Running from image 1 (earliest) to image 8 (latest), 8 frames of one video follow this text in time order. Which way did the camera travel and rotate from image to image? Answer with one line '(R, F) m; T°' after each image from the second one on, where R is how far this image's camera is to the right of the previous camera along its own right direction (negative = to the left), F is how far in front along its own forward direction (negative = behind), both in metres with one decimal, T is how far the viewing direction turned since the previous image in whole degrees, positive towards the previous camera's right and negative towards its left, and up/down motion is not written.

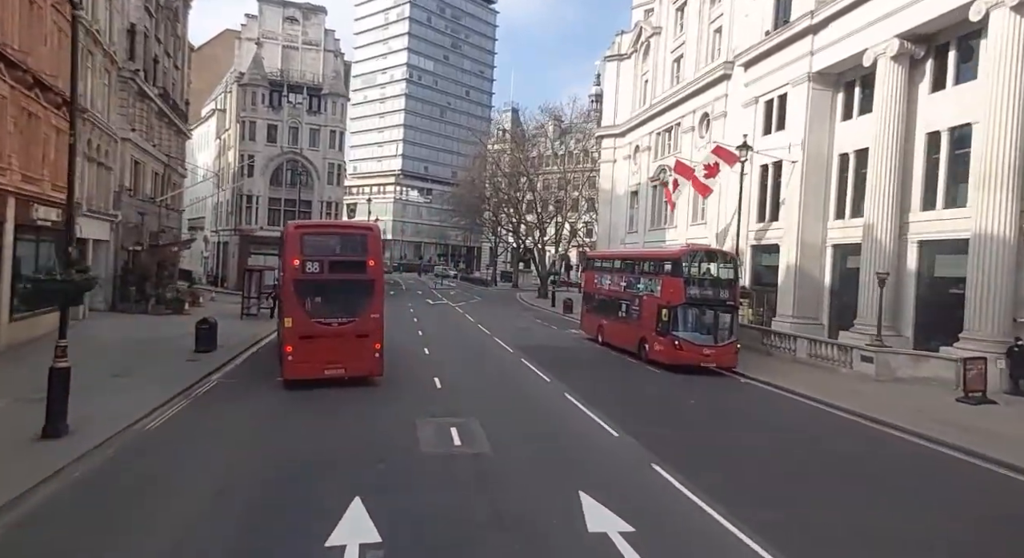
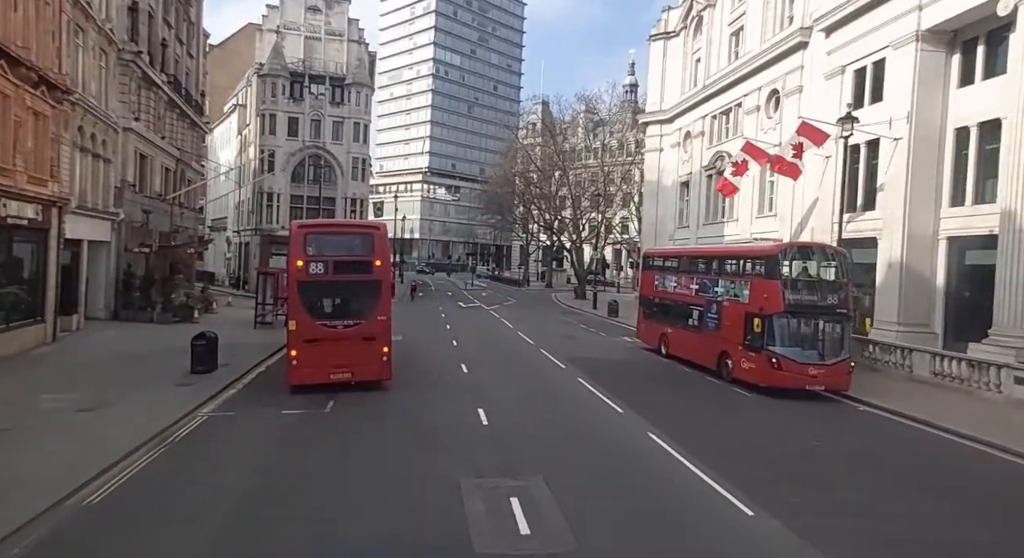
(-1.0, +3.9) m; -3°
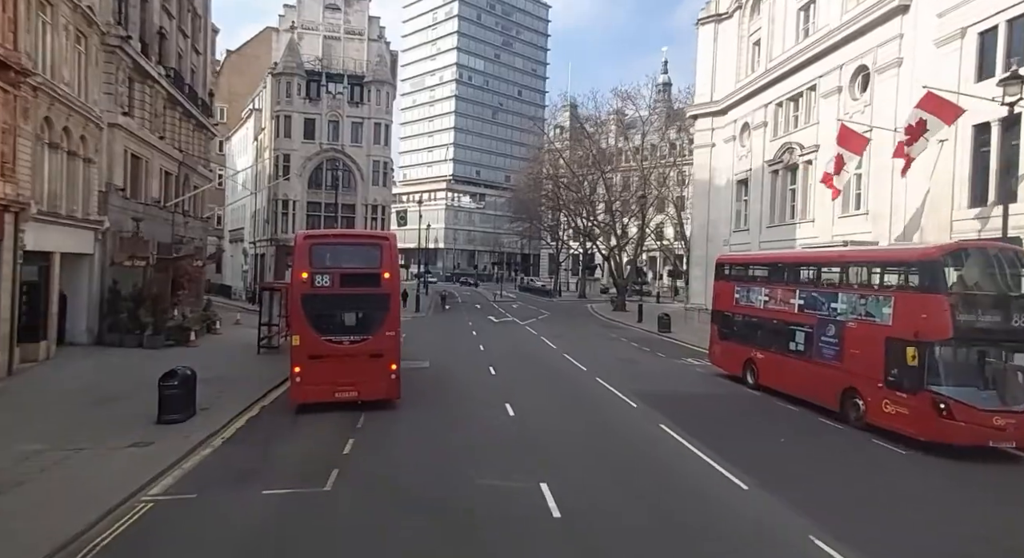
(-1.0, +4.4) m; -2°
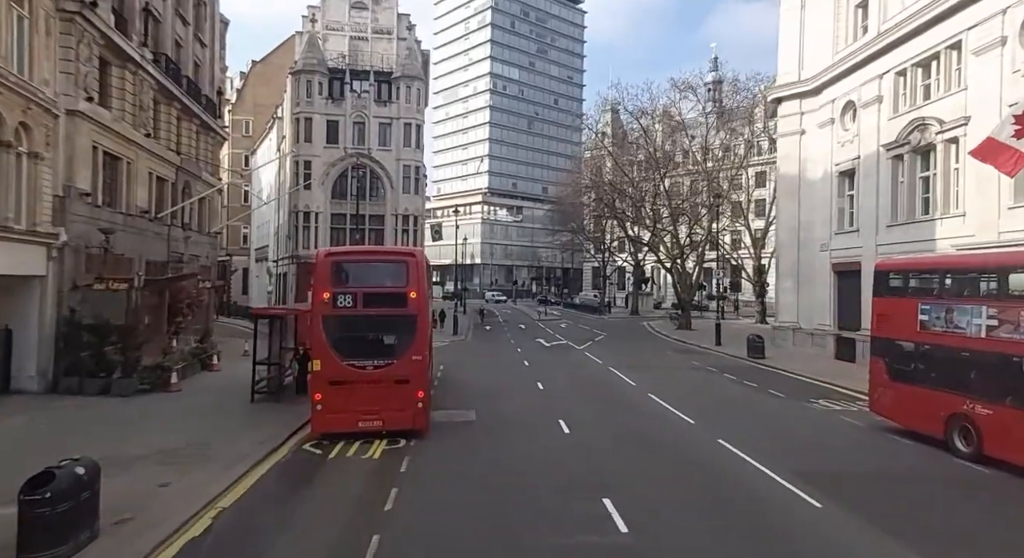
(-1.2, +6.0) m; -4°
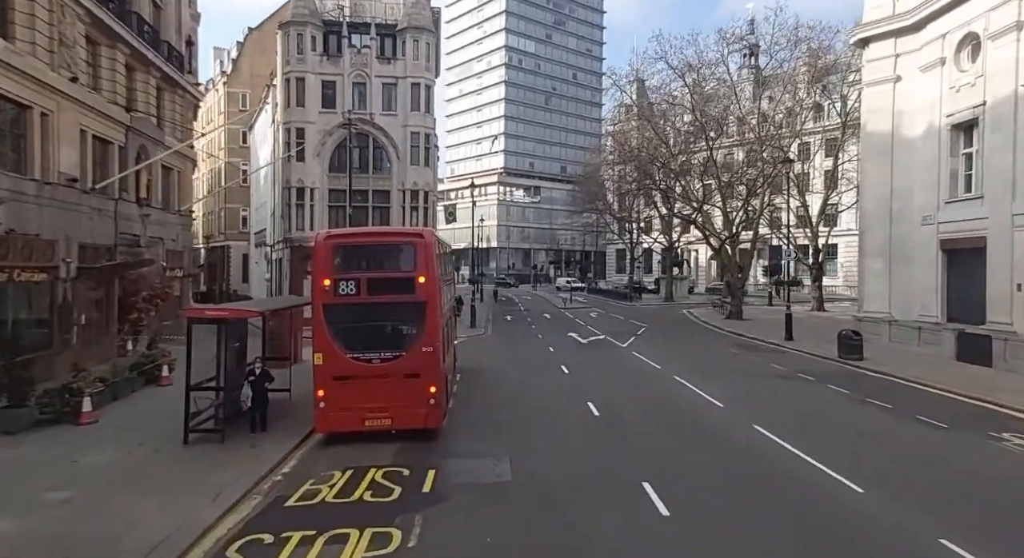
(-0.8, +5.8) m; -2°
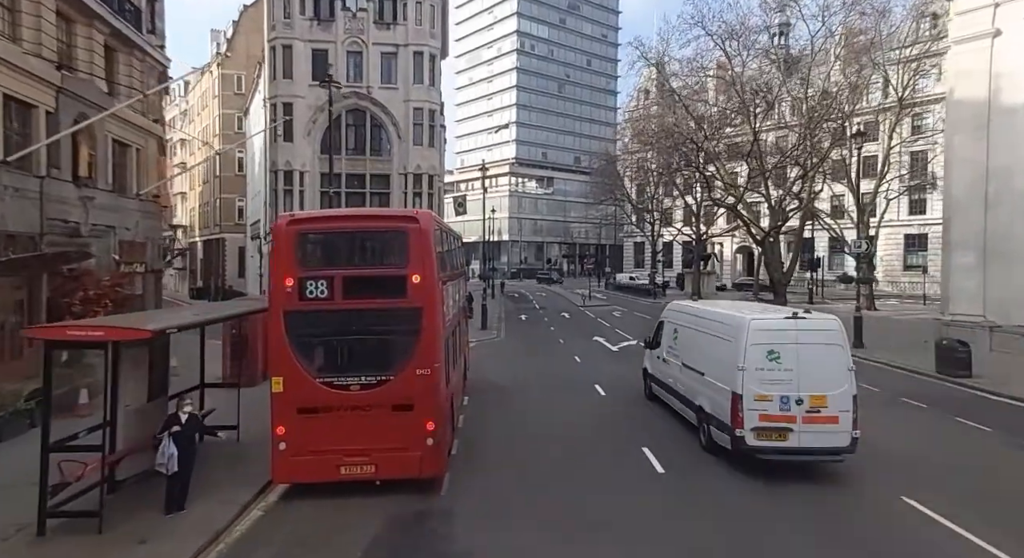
(-0.4, +4.4) m; -1°
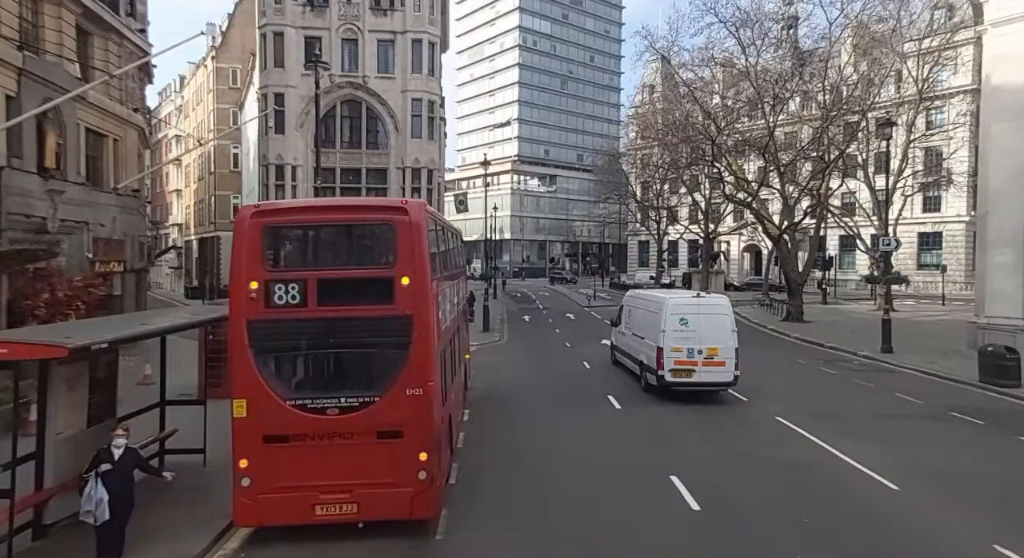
(-0.1, +1.6) m; 0°
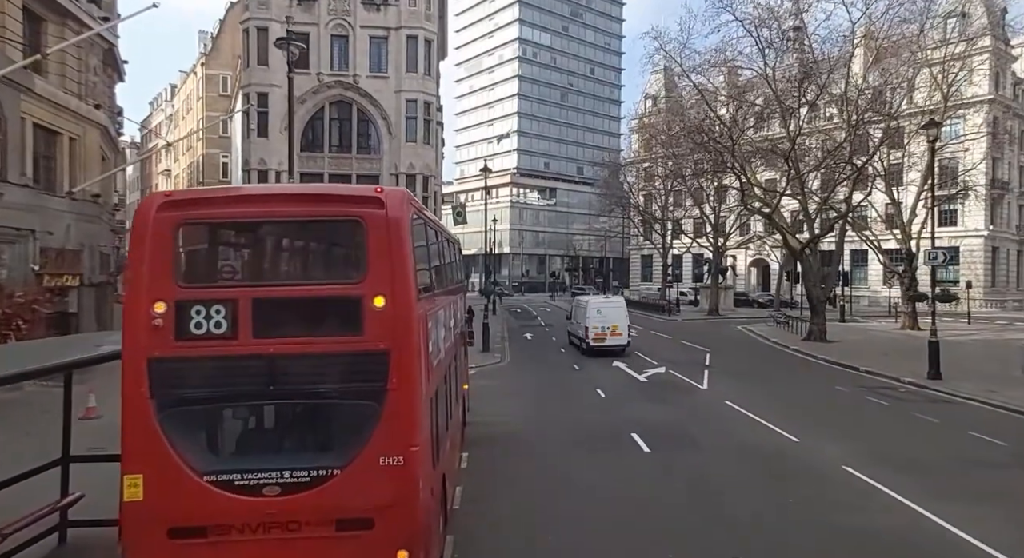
(-0.2, +2.5) m; 0°
